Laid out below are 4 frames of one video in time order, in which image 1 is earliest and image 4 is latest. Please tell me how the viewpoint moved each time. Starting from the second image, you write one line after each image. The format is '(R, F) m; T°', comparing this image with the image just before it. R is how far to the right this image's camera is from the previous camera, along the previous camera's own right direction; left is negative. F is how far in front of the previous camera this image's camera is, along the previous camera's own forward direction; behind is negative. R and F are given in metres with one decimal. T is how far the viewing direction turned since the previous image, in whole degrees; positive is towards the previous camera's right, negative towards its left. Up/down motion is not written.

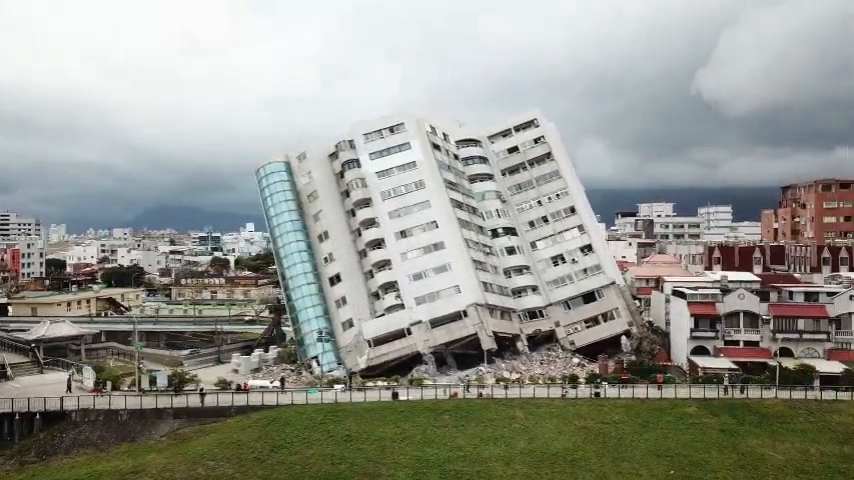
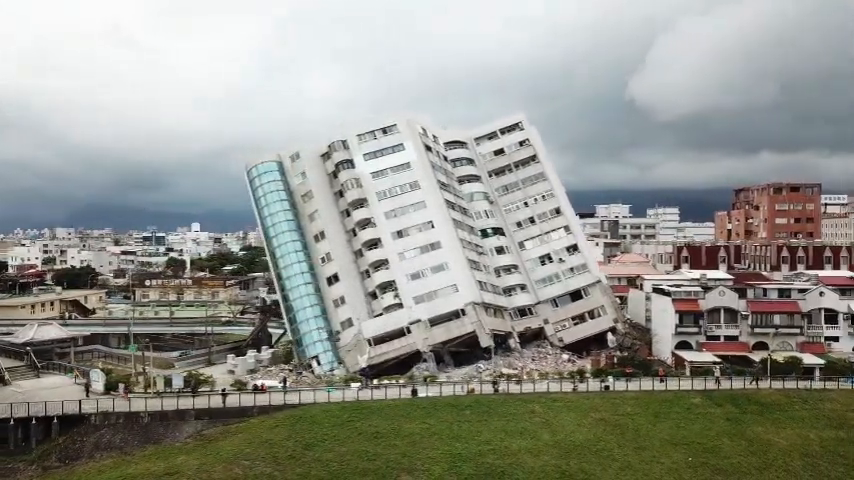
(-4.5, -0.7) m; +5°
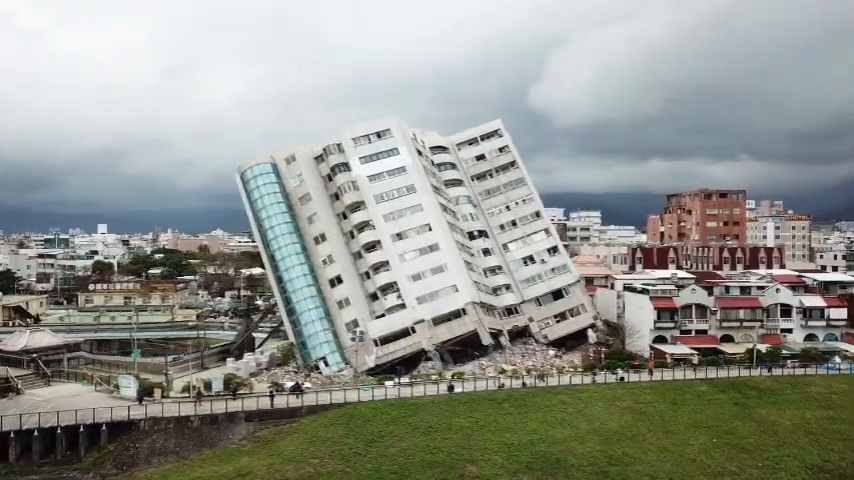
(-7.8, -1.1) m; +8°
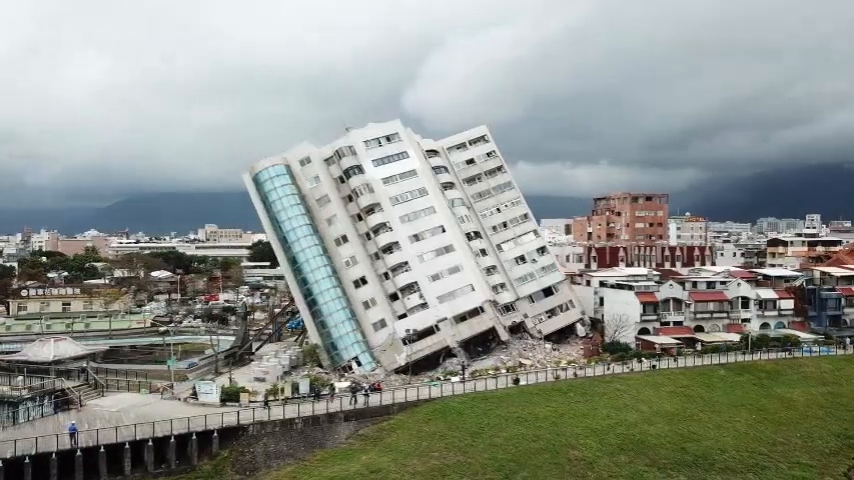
(-12.0, -0.8) m; +10°
